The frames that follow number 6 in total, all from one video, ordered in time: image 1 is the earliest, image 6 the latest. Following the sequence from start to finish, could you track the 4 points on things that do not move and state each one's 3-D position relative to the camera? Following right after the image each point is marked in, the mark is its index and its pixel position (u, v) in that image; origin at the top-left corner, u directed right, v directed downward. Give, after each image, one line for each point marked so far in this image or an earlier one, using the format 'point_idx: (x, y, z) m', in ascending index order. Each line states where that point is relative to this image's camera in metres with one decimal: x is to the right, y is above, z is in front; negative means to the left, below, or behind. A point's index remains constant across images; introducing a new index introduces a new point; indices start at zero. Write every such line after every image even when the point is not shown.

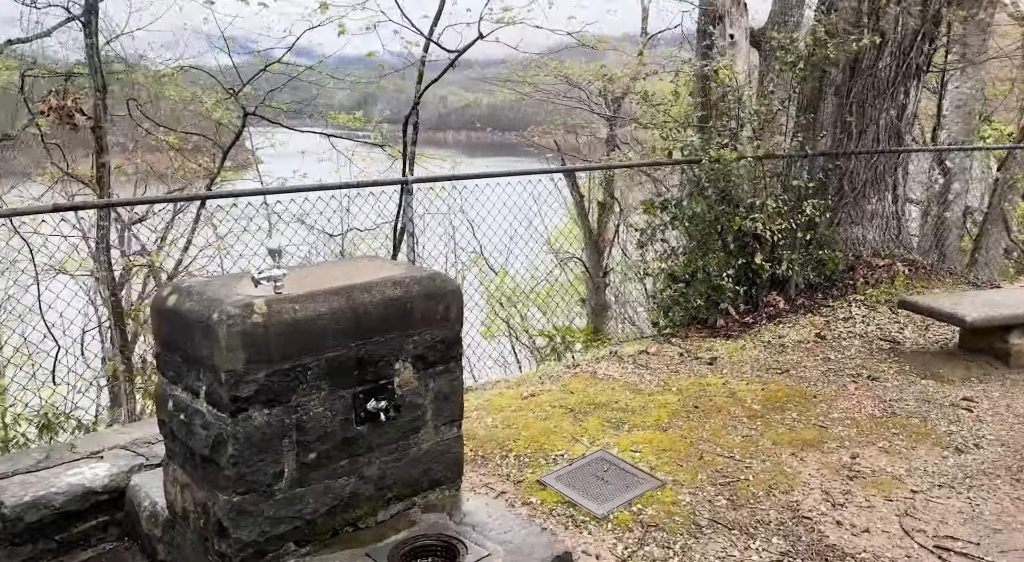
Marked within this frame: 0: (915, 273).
0: (+2.9, 0.0, +5.8) m
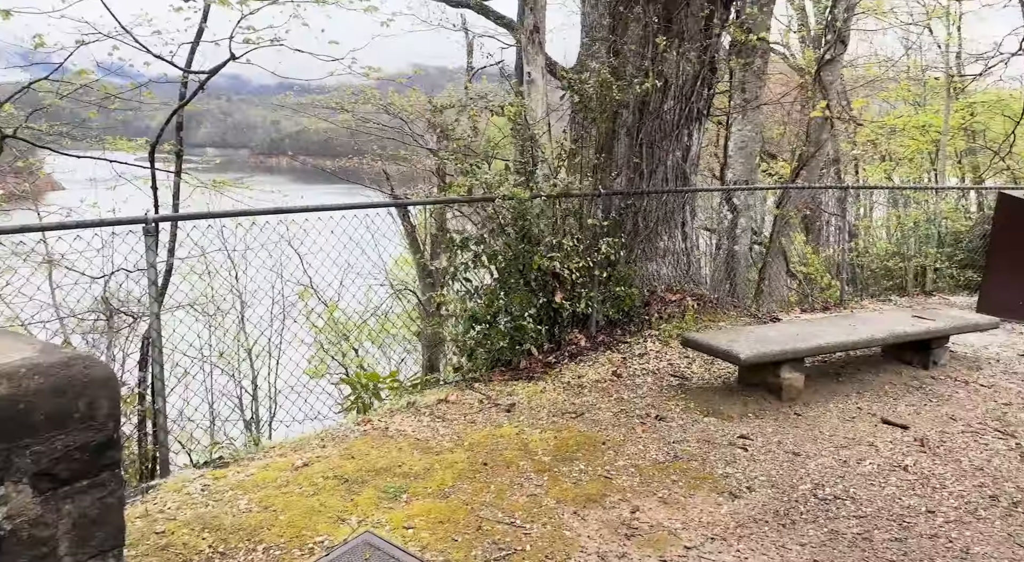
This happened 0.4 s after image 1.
0: (+1.4, -0.2, +6.1) m
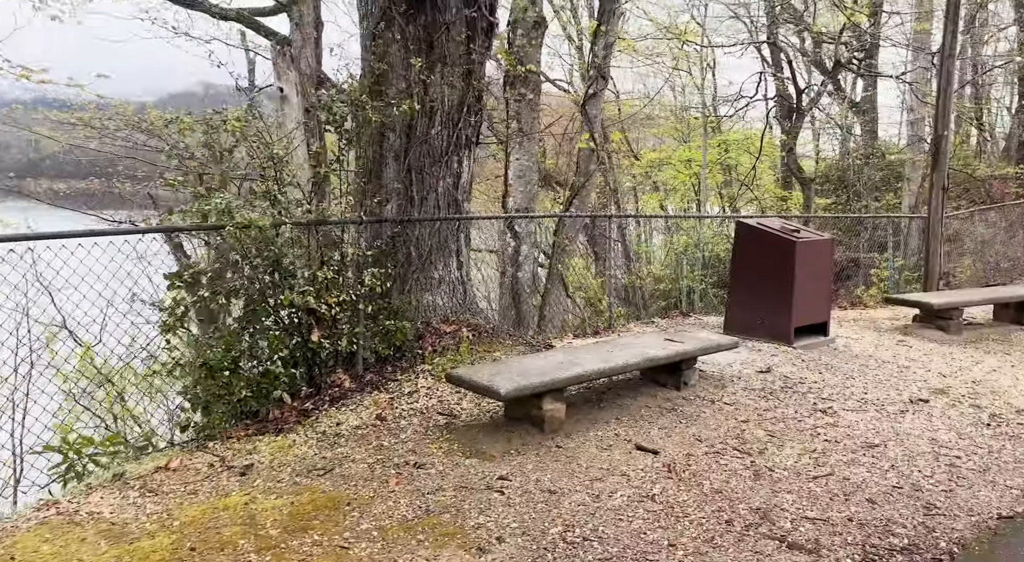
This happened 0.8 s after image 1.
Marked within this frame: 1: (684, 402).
0: (-0.3, -0.4, +6.0) m
1: (+1.1, -0.8, +5.1) m
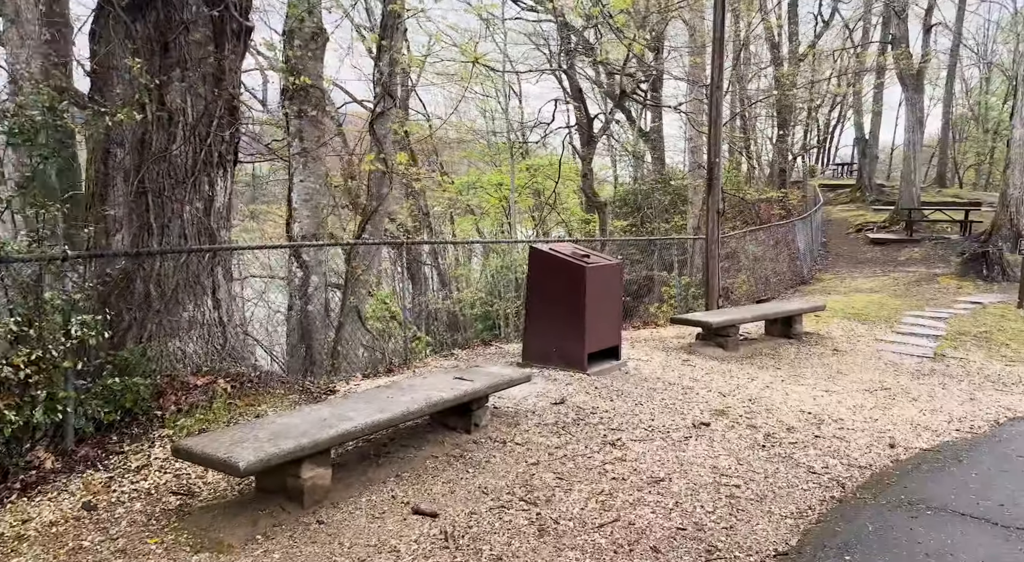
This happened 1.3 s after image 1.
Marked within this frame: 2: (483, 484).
0: (-1.8, -0.7, +5.3) m
1: (-0.3, -1.0, +4.8) m
2: (-0.2, -1.0, +4.1) m
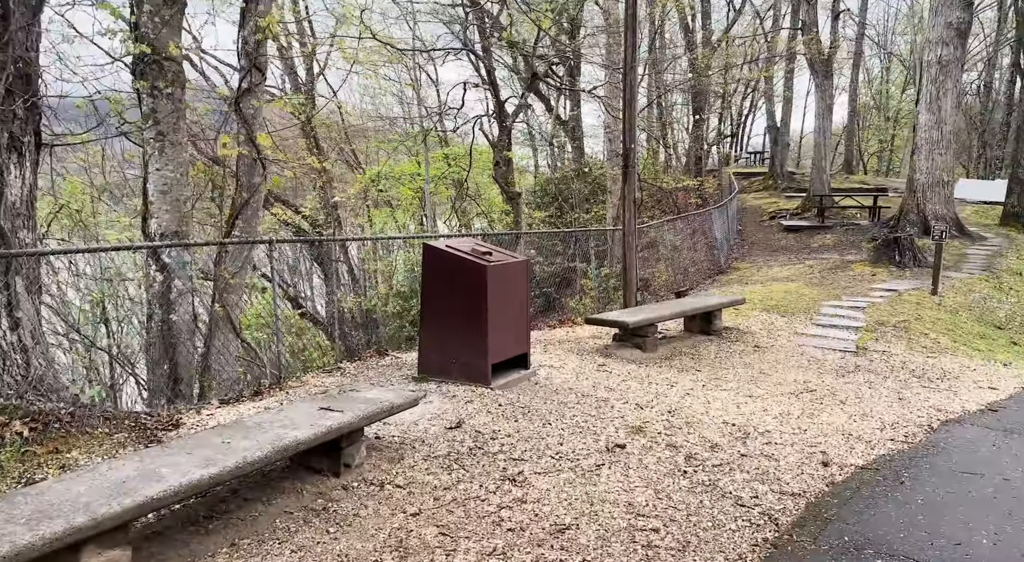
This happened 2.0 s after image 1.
0: (-2.5, -0.8, +4.3) m
1: (-0.9, -1.0, +3.9) m
2: (-0.7, -1.1, +3.3) m
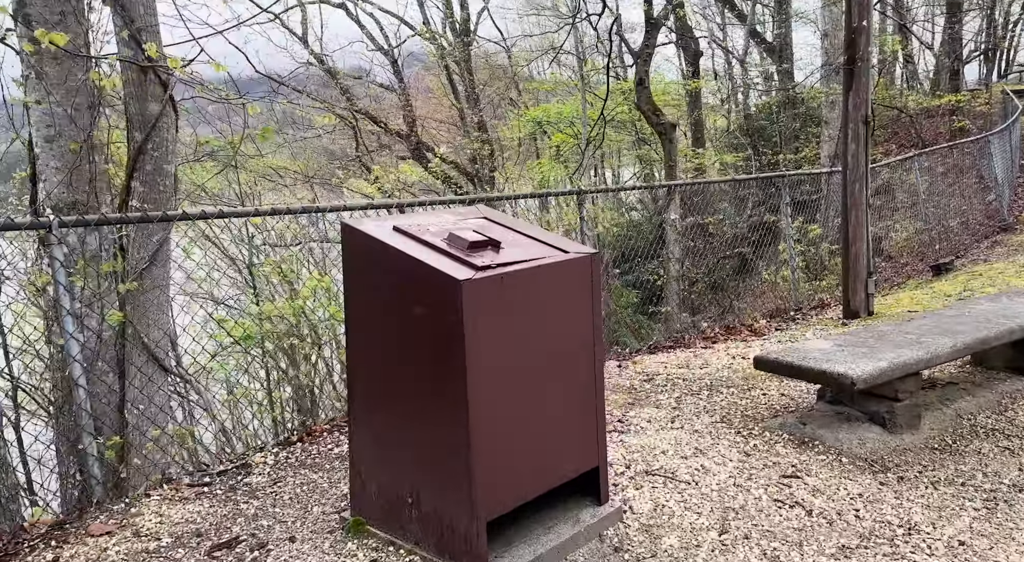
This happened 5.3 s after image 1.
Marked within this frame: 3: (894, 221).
0: (-2.7, -1.0, +1.4) m
1: (-1.2, -1.2, +0.6) m
2: (-1.2, -1.3, 0.0) m
3: (+4.1, +0.6, +8.7) m
